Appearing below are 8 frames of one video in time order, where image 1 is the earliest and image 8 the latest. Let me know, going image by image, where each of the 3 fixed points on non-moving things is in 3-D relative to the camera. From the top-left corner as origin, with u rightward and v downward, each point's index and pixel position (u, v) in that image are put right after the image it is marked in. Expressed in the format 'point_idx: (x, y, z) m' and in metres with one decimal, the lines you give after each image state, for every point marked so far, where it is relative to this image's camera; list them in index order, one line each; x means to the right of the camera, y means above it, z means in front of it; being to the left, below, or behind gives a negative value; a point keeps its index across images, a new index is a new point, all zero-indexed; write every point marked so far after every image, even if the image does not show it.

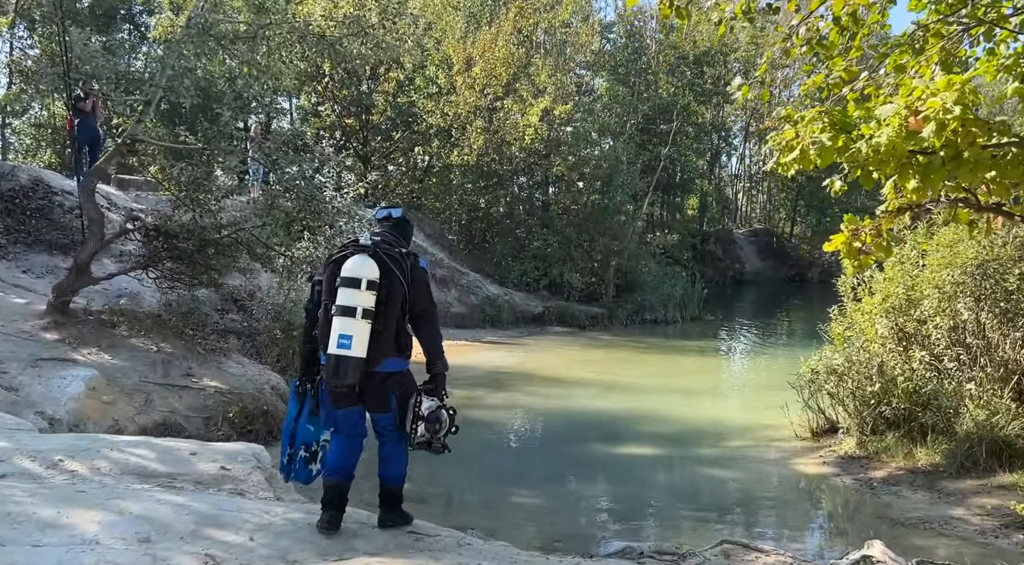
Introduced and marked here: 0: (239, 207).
0: (-3.4, +0.9, +10.5) m
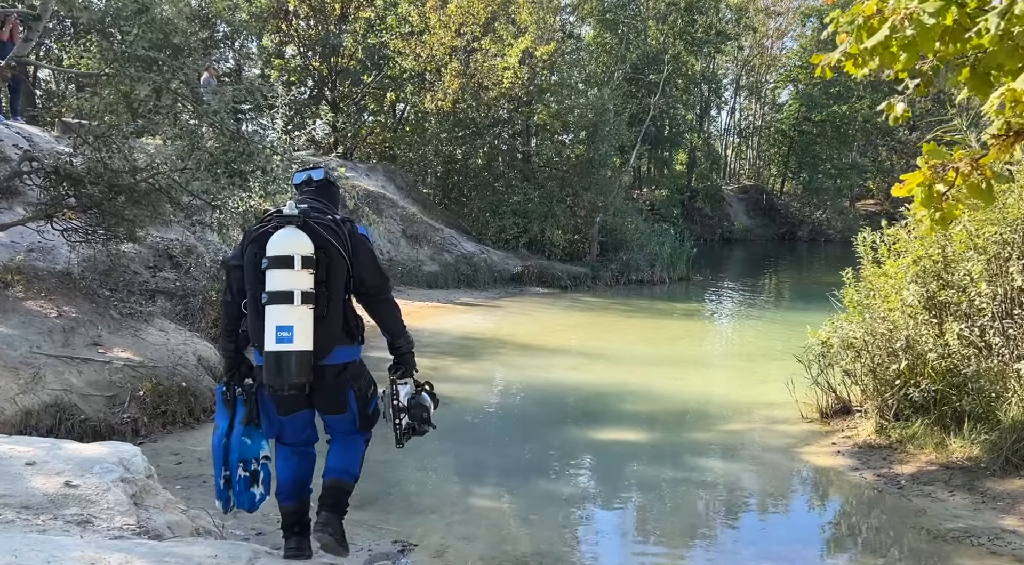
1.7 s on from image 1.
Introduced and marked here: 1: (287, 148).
0: (-3.7, +1.4, +9.0) m
1: (-2.4, +1.4, +9.3) m
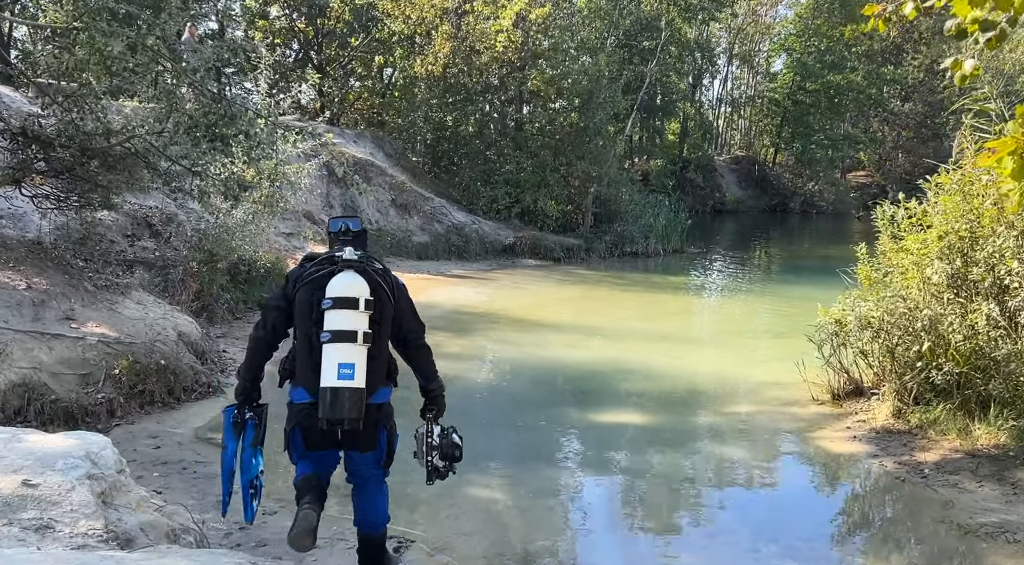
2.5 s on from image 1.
0: (-3.7, +1.7, +8.5) m
1: (-2.5, +1.7, +8.7) m
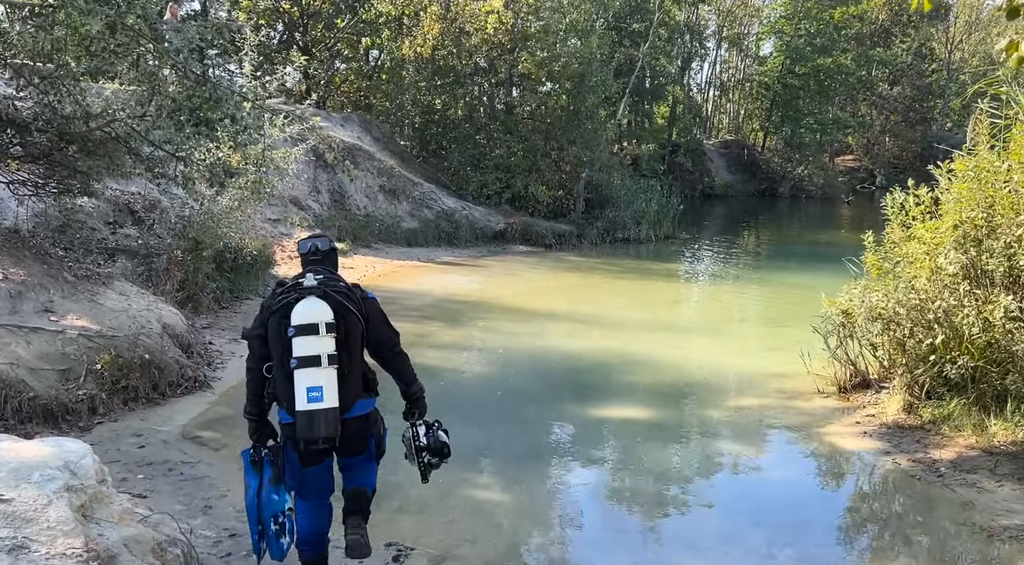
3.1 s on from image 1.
0: (-3.8, +1.8, +8.1) m
1: (-2.5, +1.8, +8.4) m
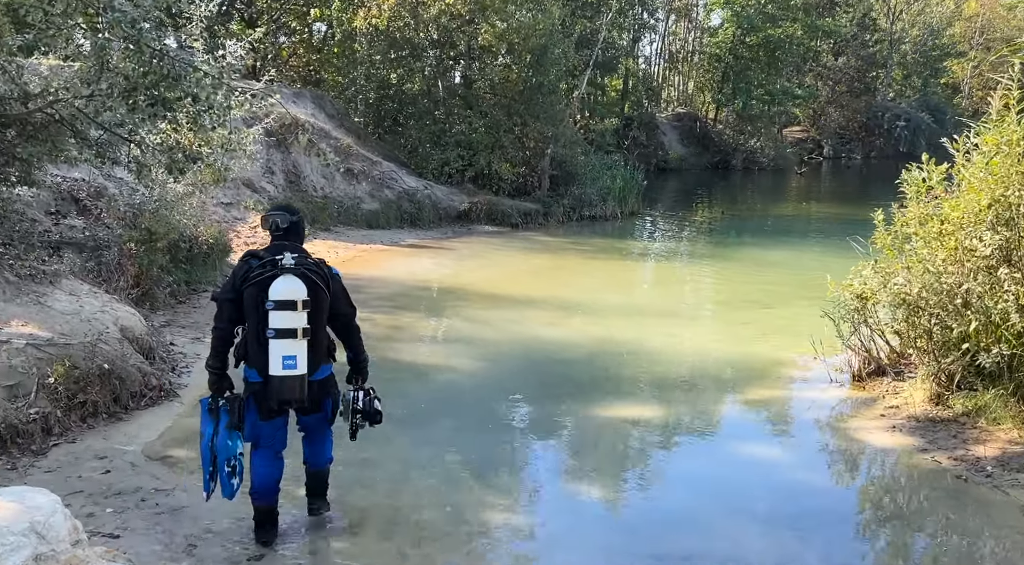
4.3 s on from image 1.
0: (-3.8, +1.8, +7.2) m
1: (-2.6, +1.9, +7.6) m
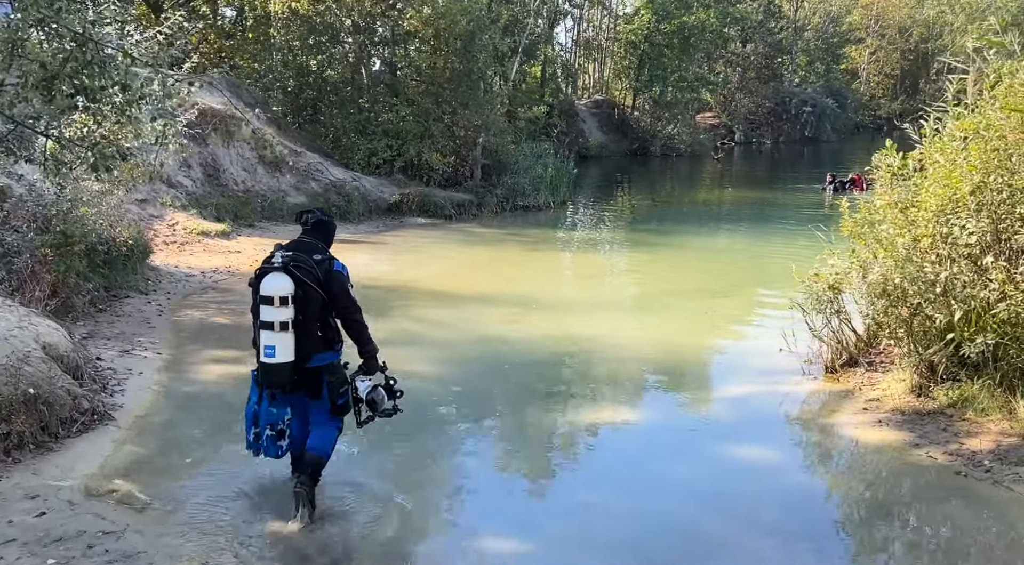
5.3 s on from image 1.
0: (-4.1, +1.7, +6.4) m
1: (-2.9, +1.8, +6.8) m
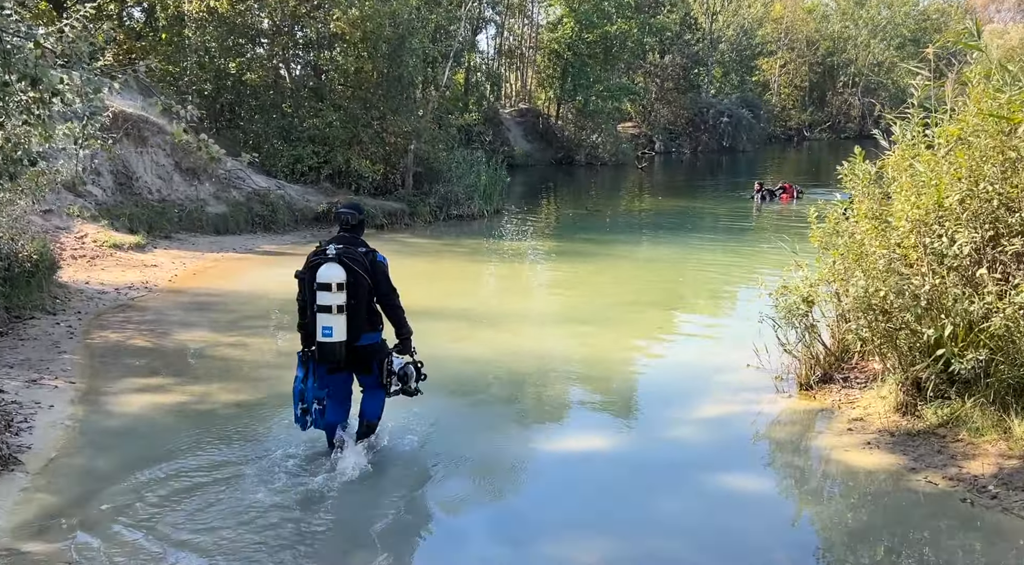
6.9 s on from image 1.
0: (-4.4, +1.5, +5.5) m
1: (-3.2, +1.6, +6.0) m
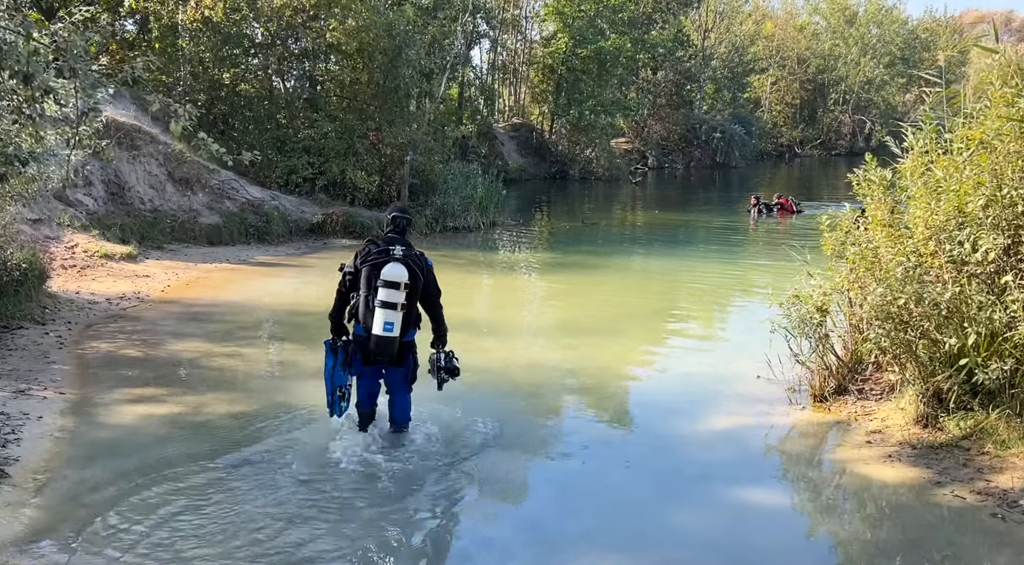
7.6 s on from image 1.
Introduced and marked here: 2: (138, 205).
0: (-4.3, +1.5, +5.2) m
1: (-3.1, +1.6, +5.8) m
2: (-6.5, +1.4, +15.0) m
